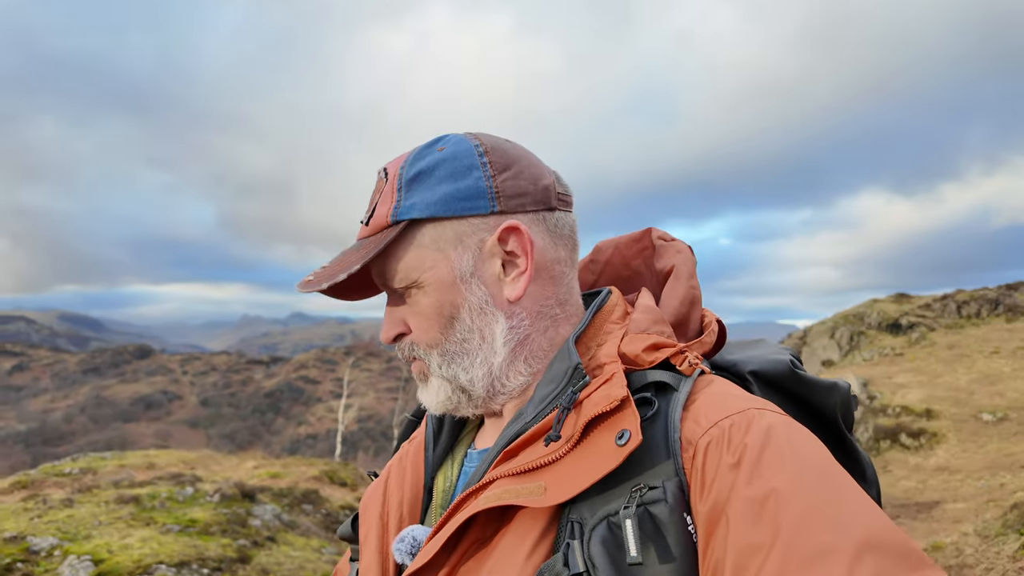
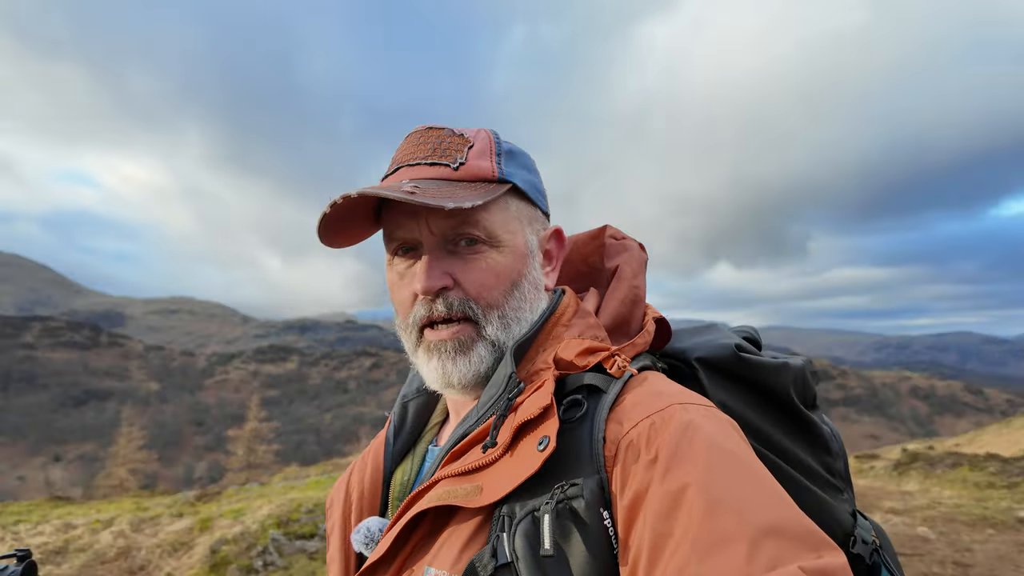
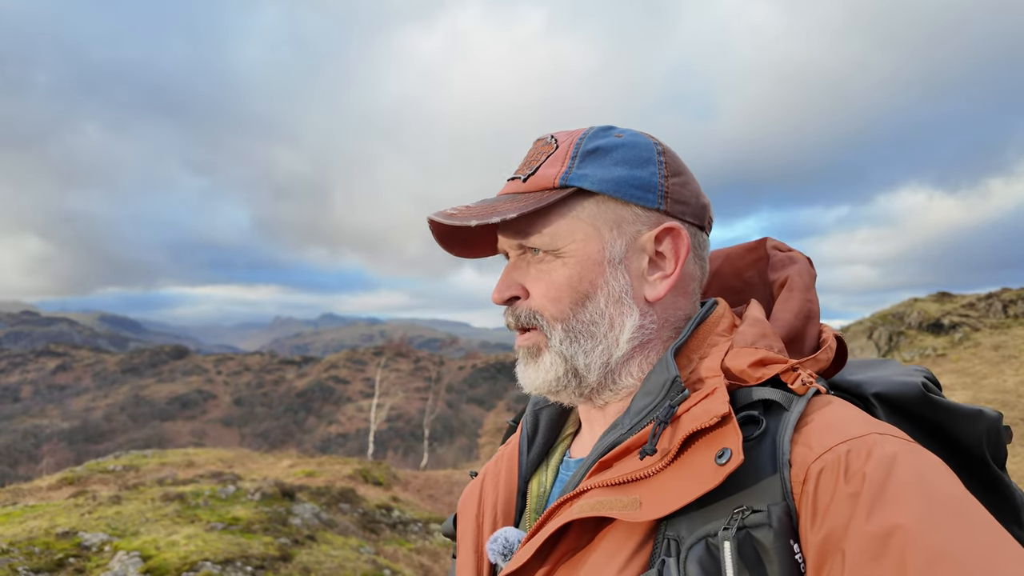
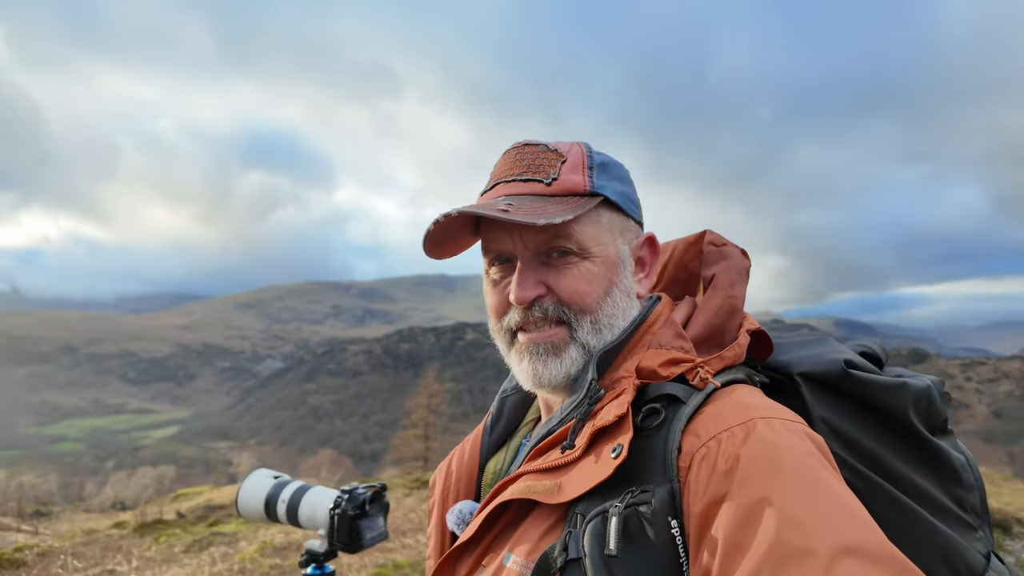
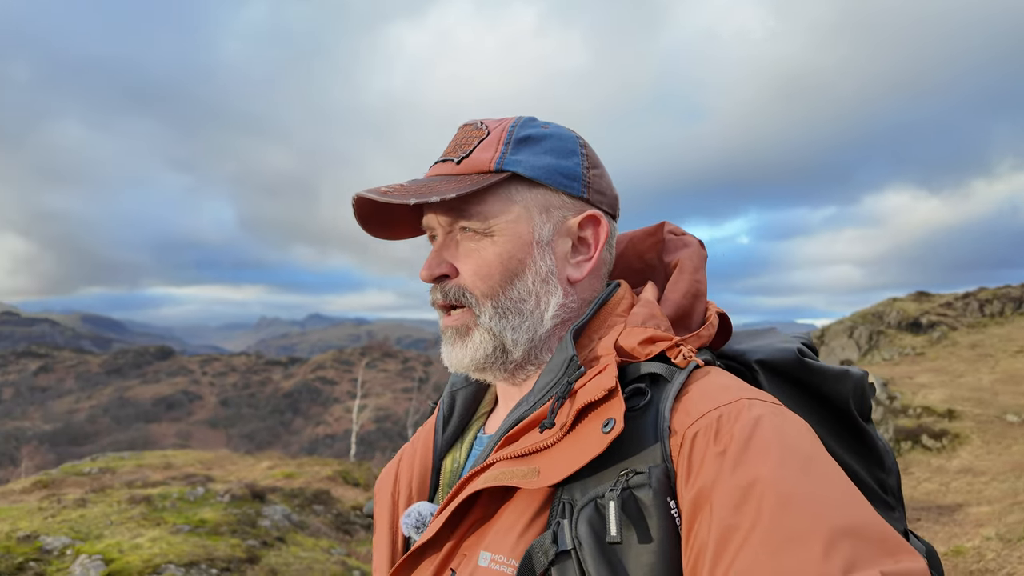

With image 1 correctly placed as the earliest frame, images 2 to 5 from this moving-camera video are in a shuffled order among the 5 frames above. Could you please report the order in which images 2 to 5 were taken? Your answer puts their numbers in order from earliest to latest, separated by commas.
3, 5, 2, 4
